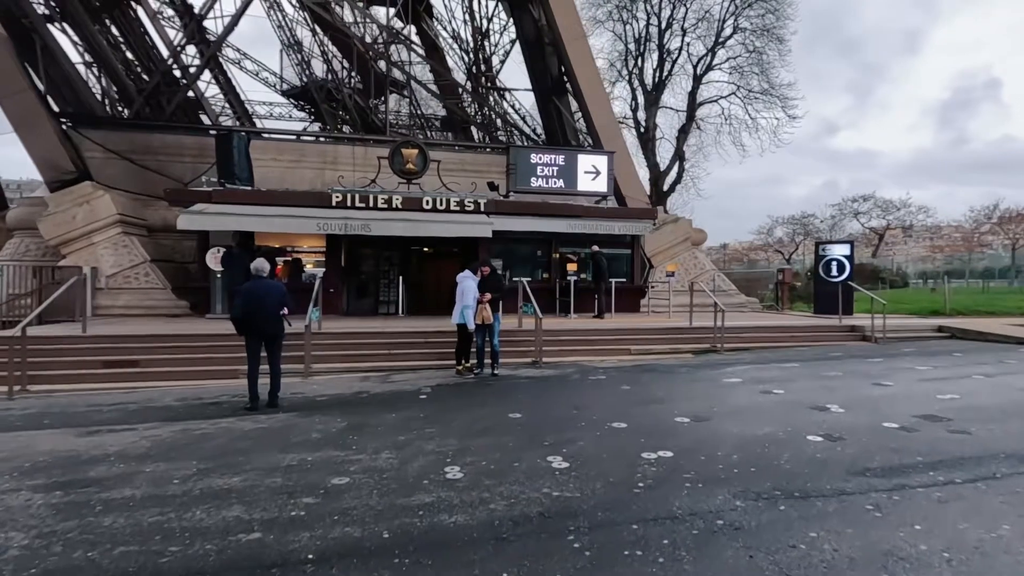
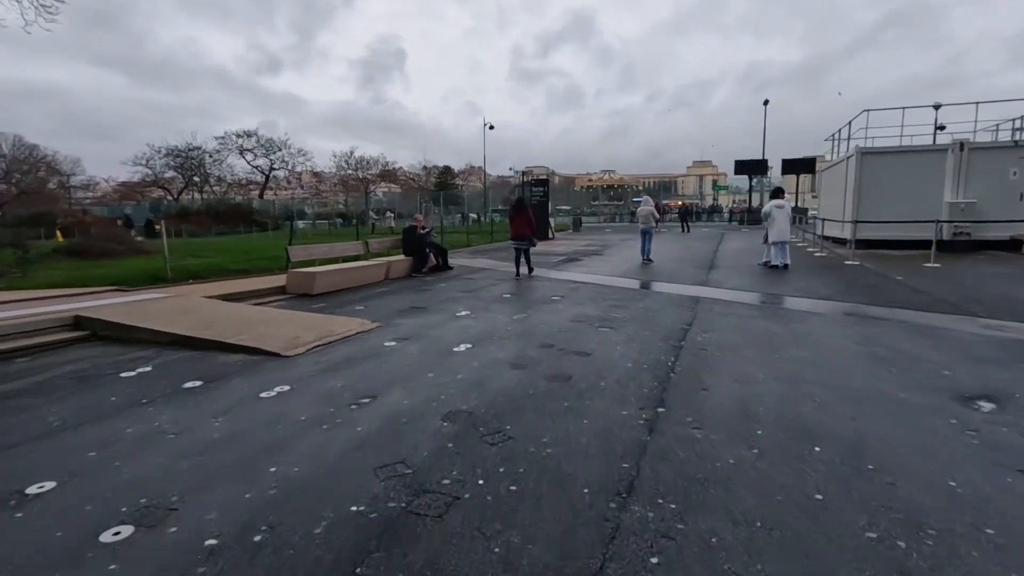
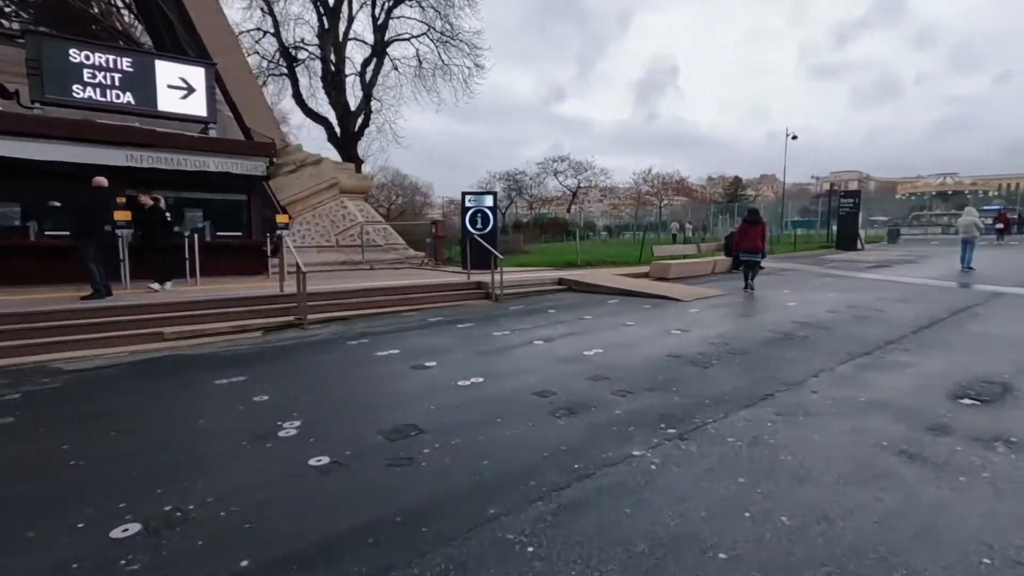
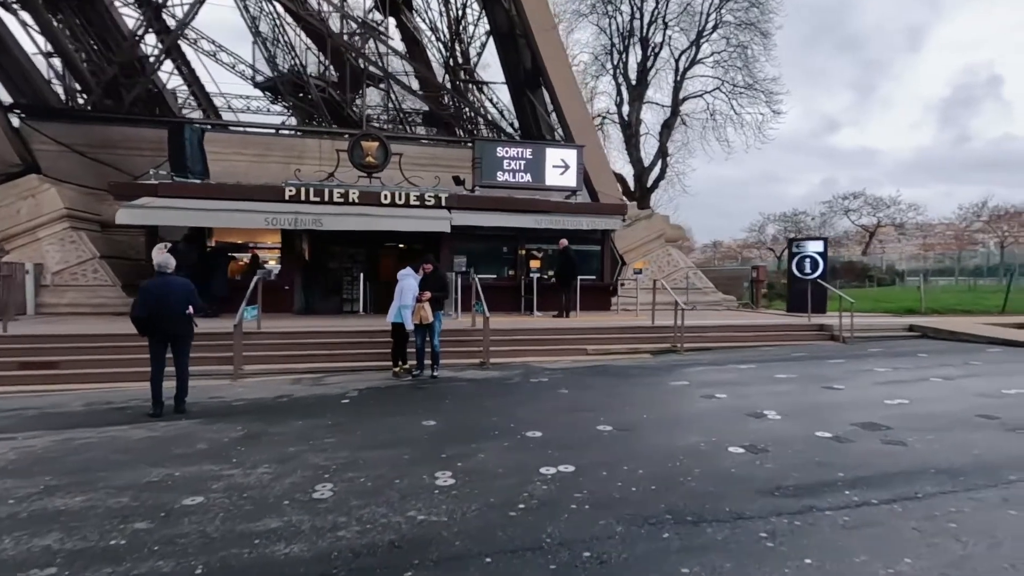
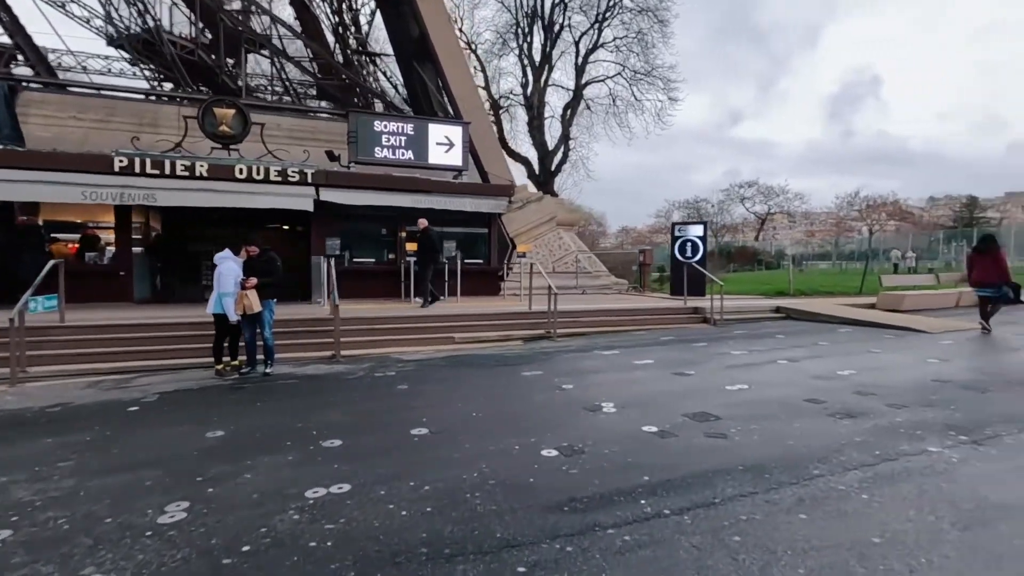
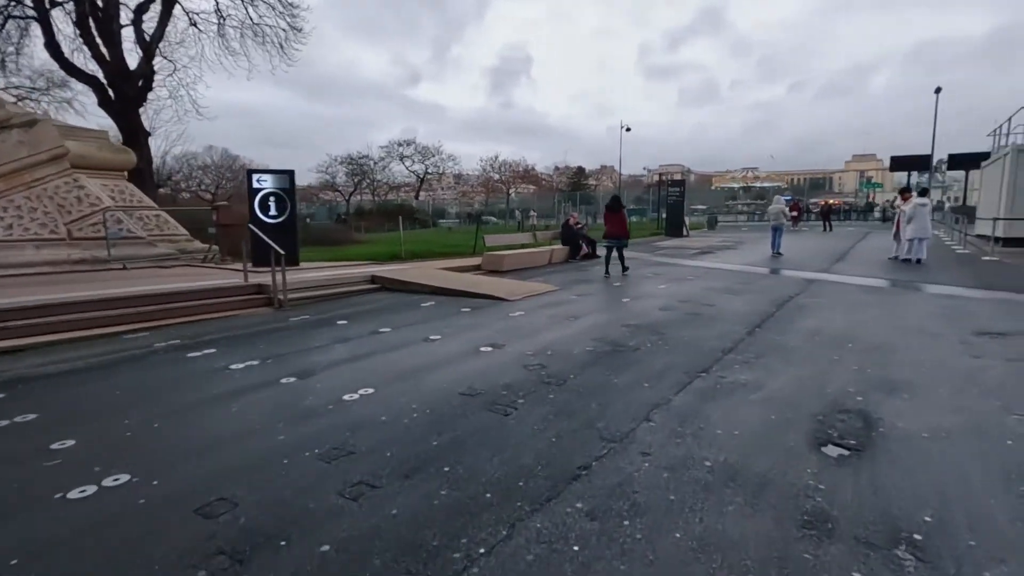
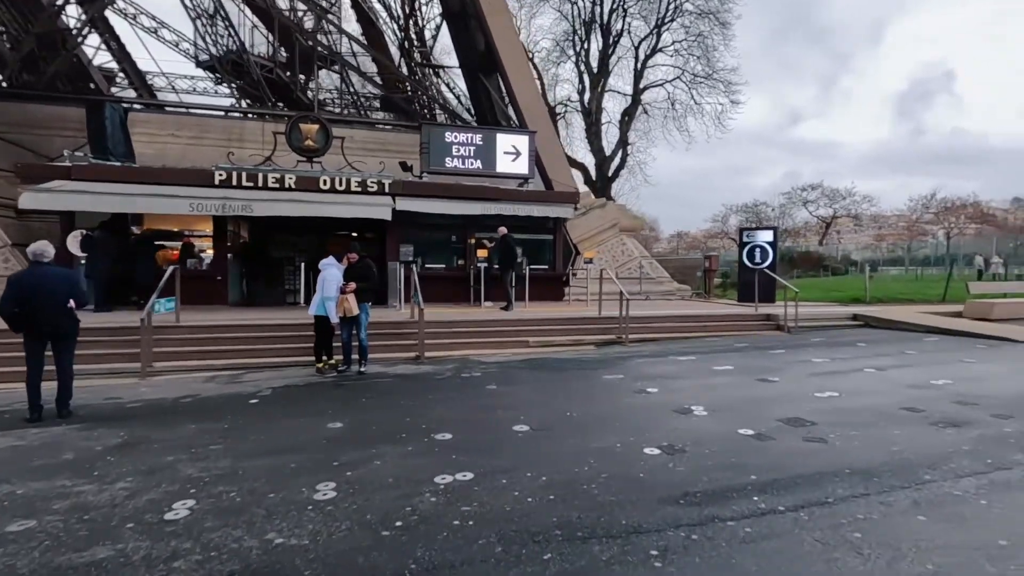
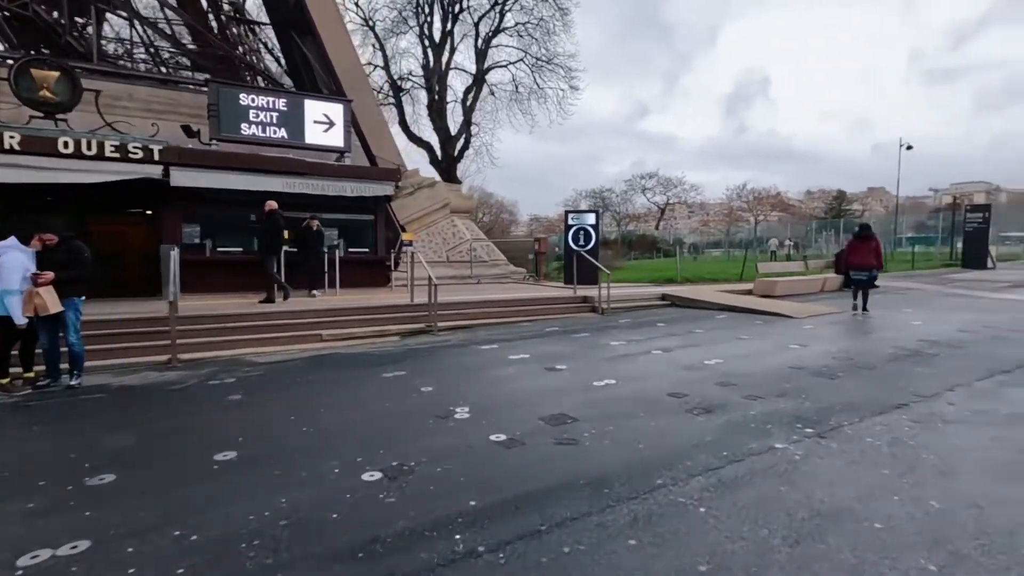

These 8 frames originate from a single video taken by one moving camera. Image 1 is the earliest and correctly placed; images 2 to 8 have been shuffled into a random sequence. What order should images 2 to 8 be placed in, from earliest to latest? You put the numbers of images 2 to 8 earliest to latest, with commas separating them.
4, 7, 5, 8, 3, 6, 2
